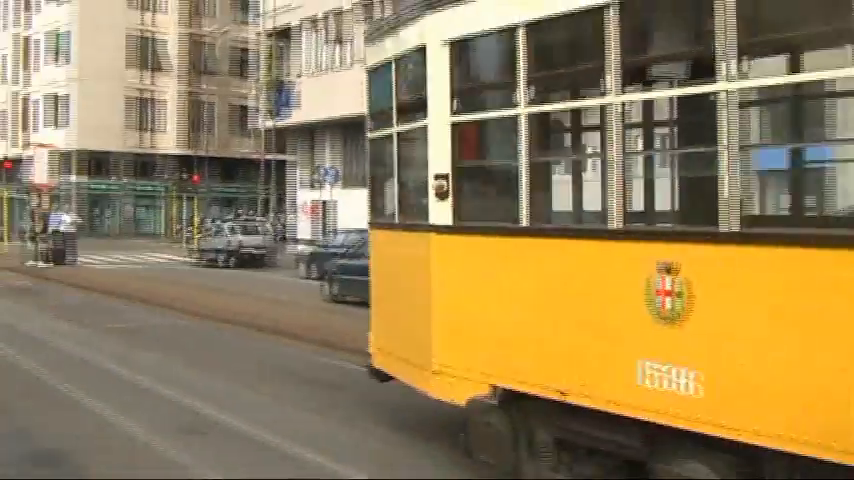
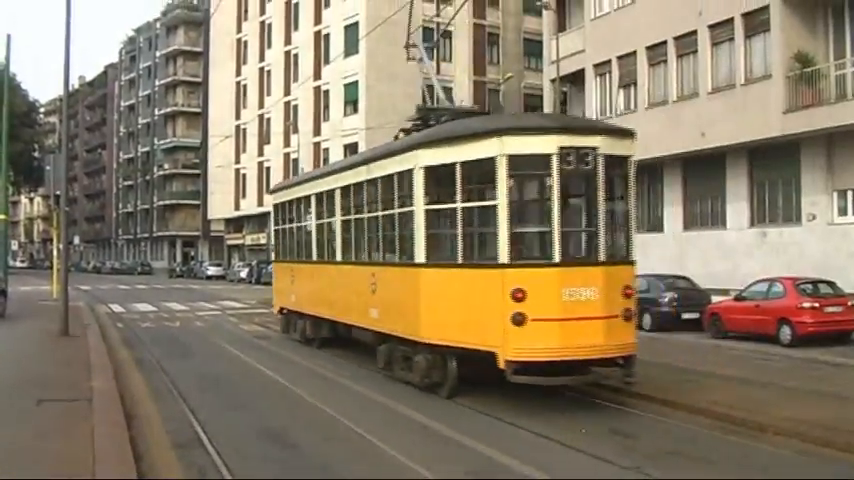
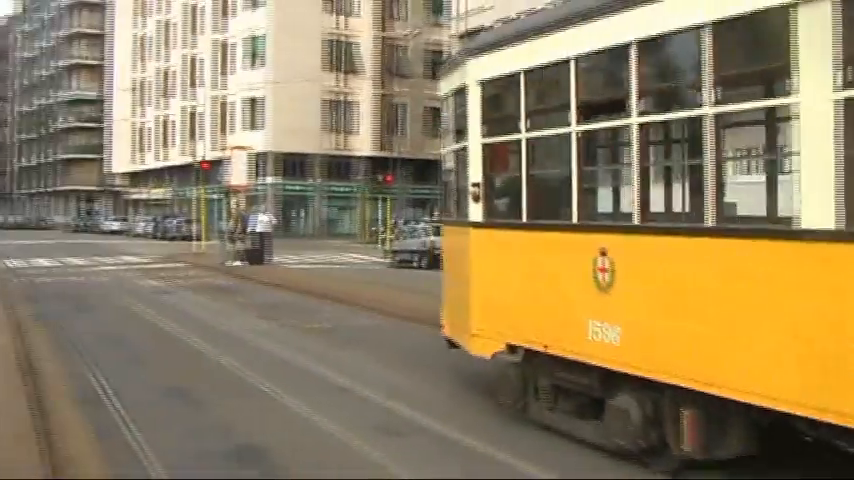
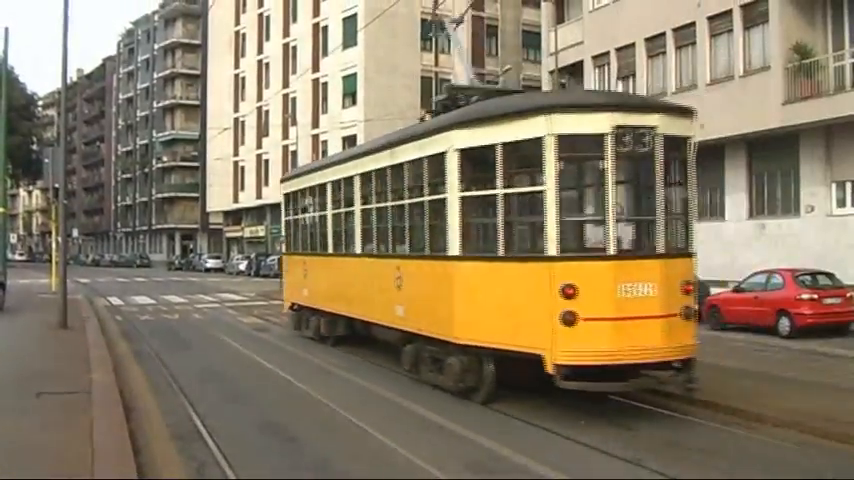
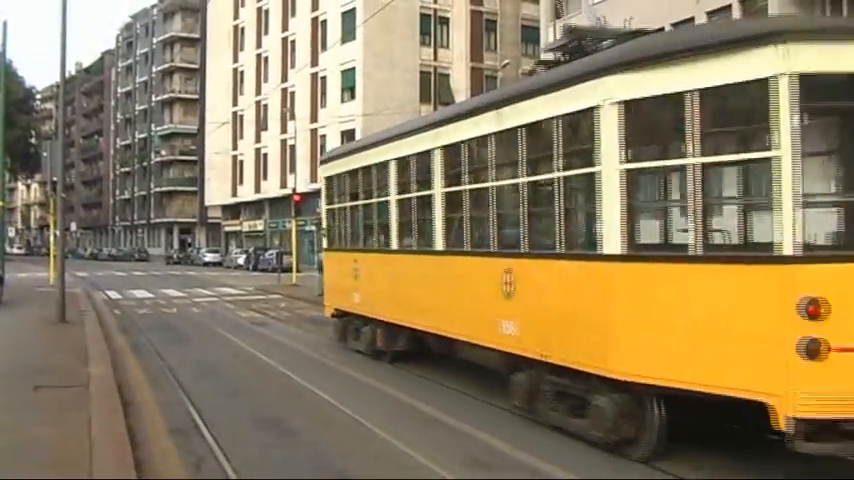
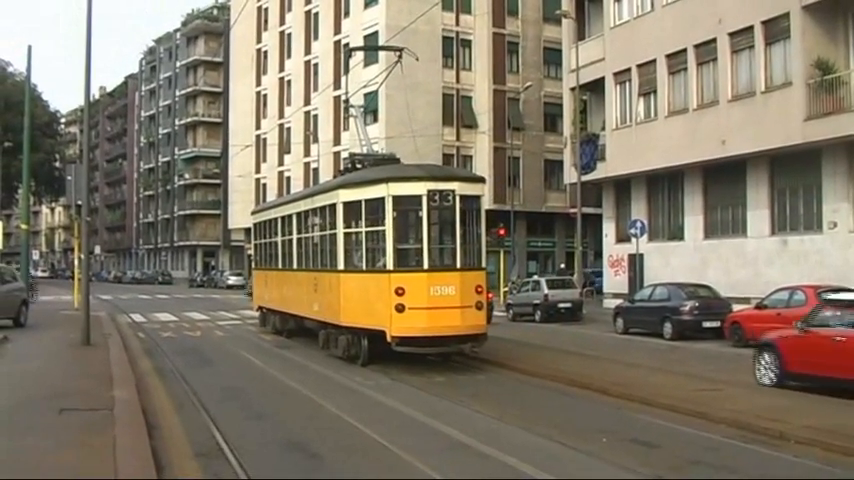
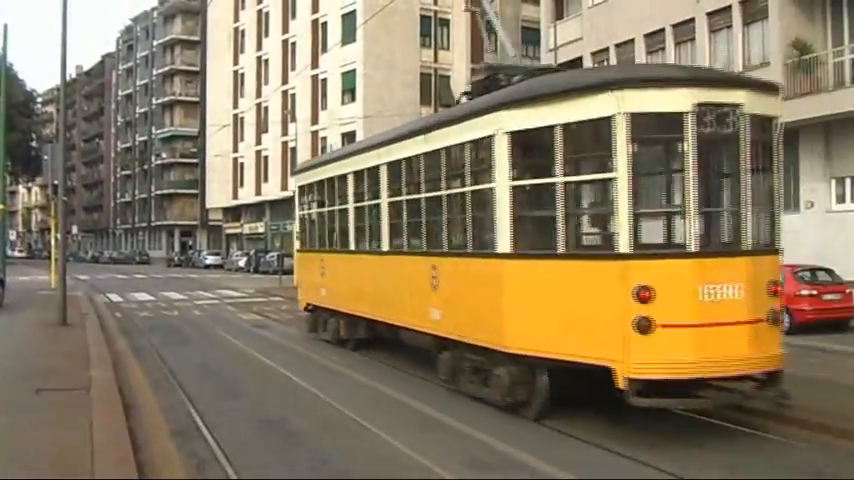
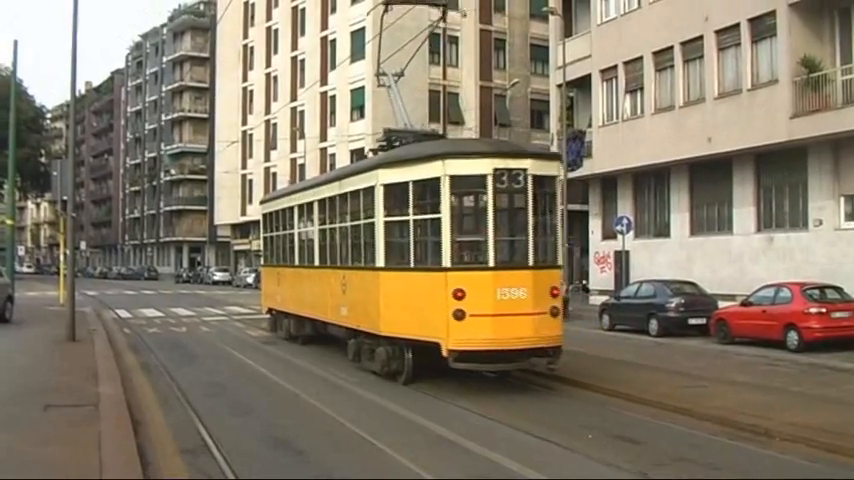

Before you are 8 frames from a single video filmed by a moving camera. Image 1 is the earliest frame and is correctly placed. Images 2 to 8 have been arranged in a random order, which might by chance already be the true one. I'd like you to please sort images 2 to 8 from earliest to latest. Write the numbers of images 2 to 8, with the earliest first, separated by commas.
3, 5, 7, 4, 2, 8, 6
